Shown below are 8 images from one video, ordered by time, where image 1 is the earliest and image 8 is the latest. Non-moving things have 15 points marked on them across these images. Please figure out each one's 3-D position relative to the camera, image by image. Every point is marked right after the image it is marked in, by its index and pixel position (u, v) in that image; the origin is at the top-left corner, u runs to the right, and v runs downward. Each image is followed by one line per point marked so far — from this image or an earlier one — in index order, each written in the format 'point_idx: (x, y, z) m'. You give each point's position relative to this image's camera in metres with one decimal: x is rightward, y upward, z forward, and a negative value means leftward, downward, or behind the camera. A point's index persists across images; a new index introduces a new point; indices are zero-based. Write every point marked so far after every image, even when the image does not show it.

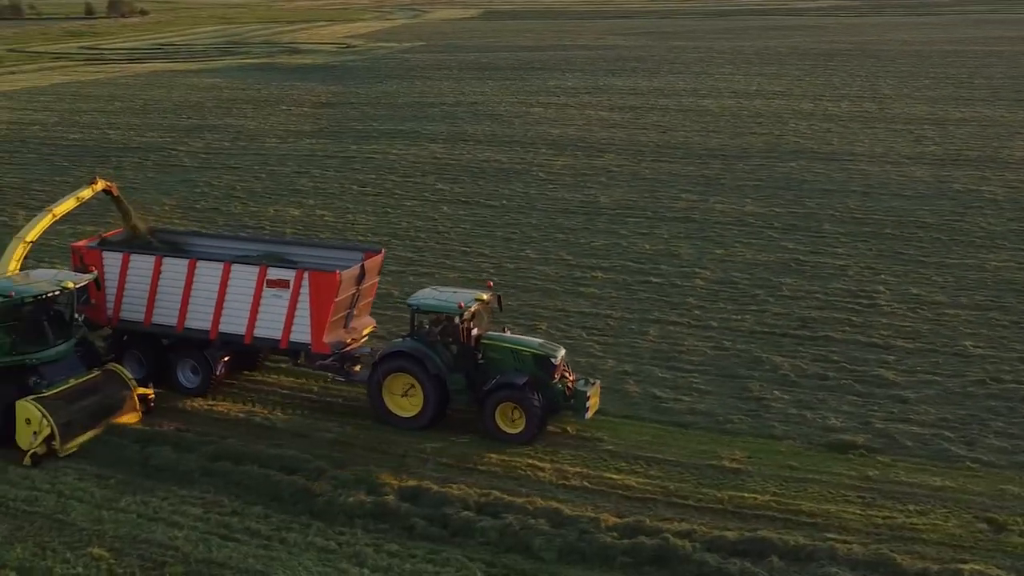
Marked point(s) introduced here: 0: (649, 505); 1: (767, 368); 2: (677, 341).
0: (+1.1, -1.8, +10.4) m
1: (+2.5, -0.8, +12.9) m
2: (+1.7, -0.5, +13.7) m
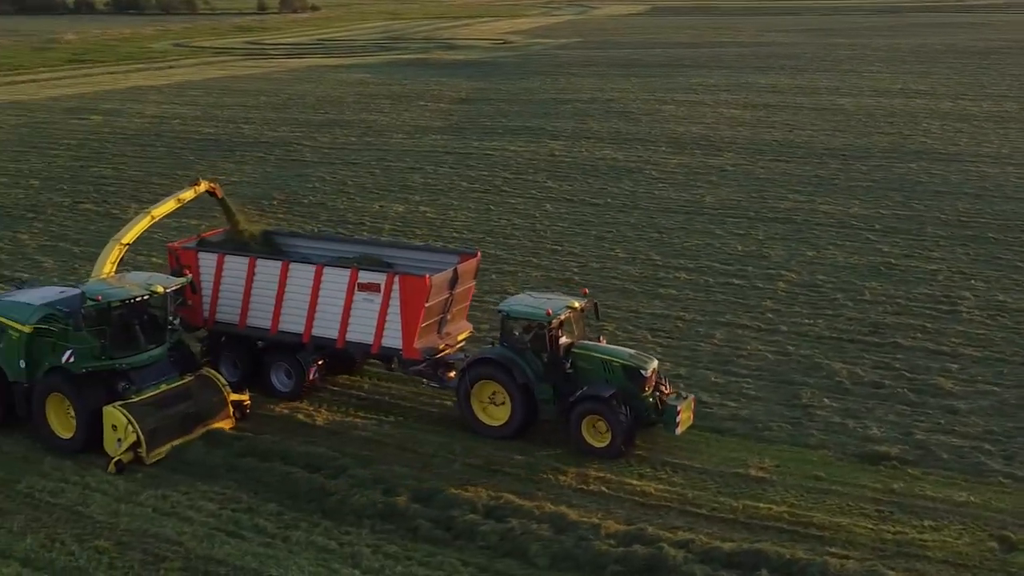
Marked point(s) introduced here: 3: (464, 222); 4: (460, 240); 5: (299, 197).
0: (+1.1, -1.8, +10.1) m
1: (+2.9, -0.8, +12.3) m
2: (+2.3, -0.5, +13.2) m
3: (-0.7, +1.0, +18.1) m
4: (-0.6, +0.7, +17.0) m
5: (-3.1, +1.3, +19.1) m
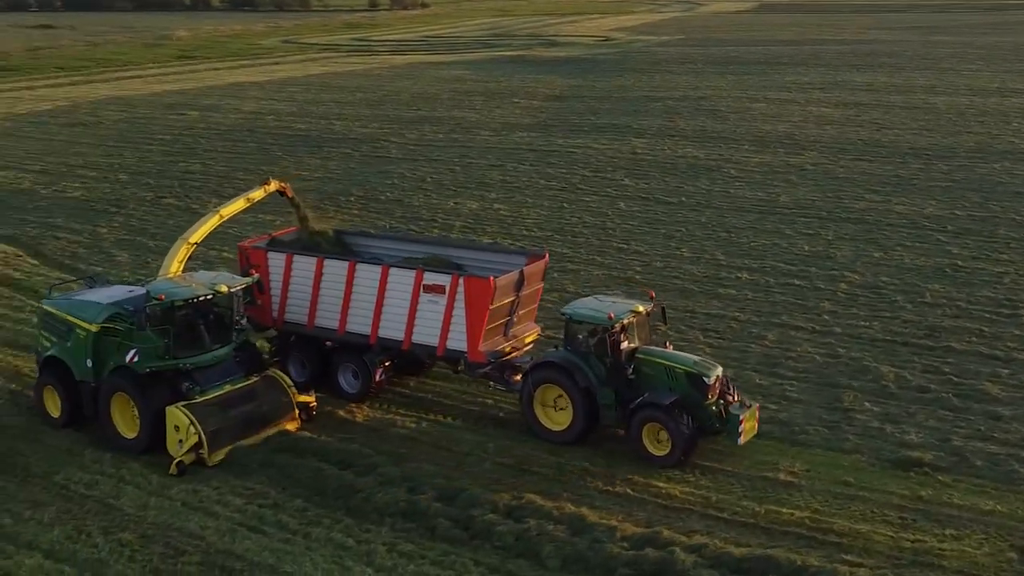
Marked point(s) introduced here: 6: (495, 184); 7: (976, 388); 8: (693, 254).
0: (+1.3, -1.8, +10.0) m
1: (+3.3, -0.8, +12.1) m
2: (+2.8, -0.6, +13.1) m
3: (+0.3, +1.0, +18.2) m
4: (+0.3, +0.7, +17.2) m
5: (-2.0, +1.4, +19.4) m
6: (-0.3, +1.6, +19.9) m
7: (+4.2, -0.9, +11.7) m
8: (+2.2, +0.4, +16.1) m
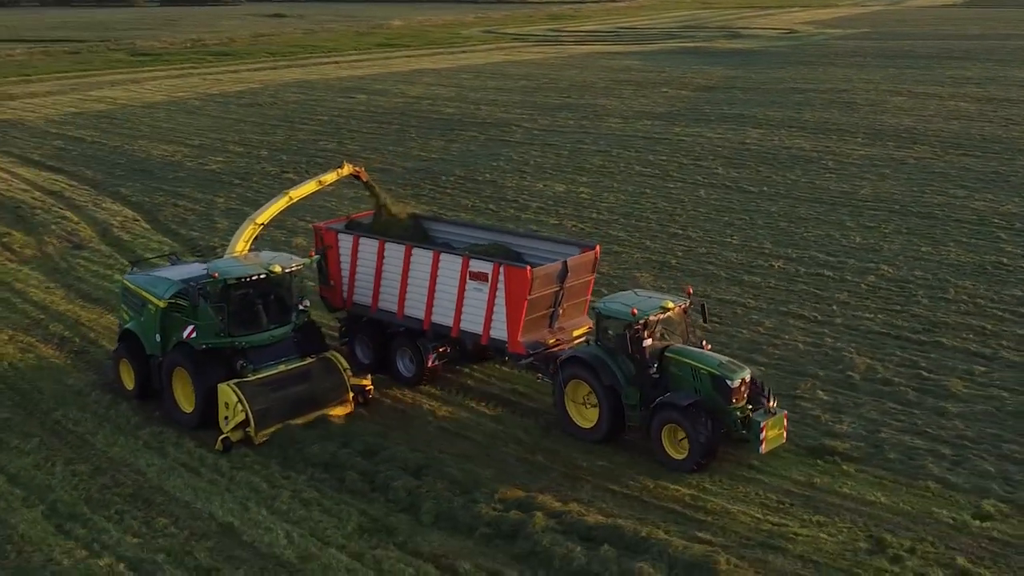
0: (+0.5, -1.6, +10.2) m
1: (+2.9, -0.7, +11.8) m
2: (+2.6, -0.4, +12.9) m
3: (+1.4, +1.3, +18.4) m
4: (+1.1, +0.9, +17.4) m
5: (-0.6, +1.8, +20.1) m
6: (+1.2, +1.9, +20.1) m
7: (+3.7, -0.8, +11.3) m
8: (+2.8, +0.6, +16.0) m
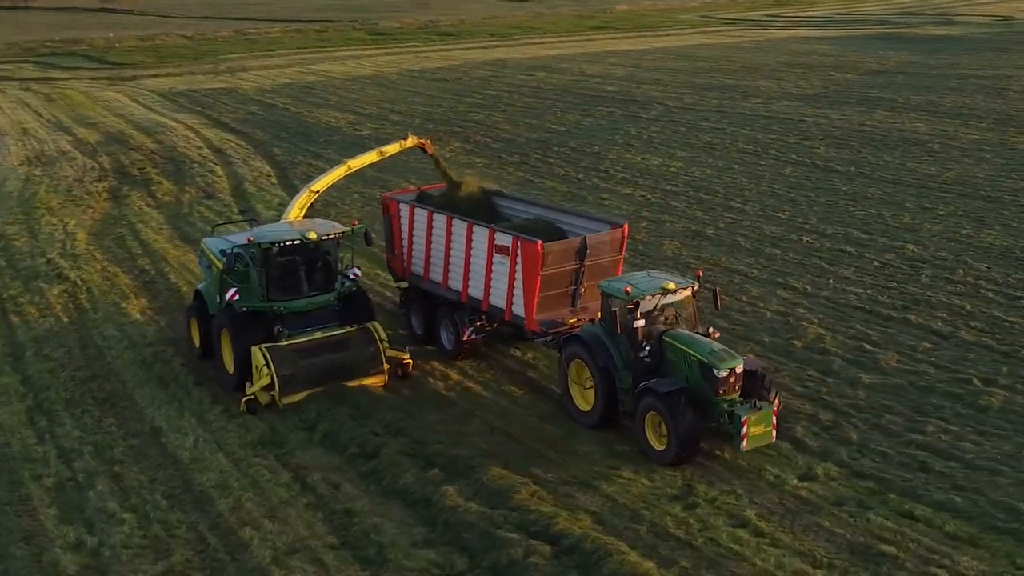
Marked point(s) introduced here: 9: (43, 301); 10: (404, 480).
0: (-0.4, -1.1, +10.7) m
1: (+2.4, -0.4, +11.7) m
2: (+2.4, -0.1, +12.7) m
3: (+2.6, +1.6, +18.3) m
4: (+2.1, +1.3, +17.4) m
5: (+1.1, +2.3, +20.4) m
6: (+2.9, +2.2, +20.1) m
7: (+3.0, -0.6, +10.9) m
8: (+3.3, +0.9, +15.7) m
9: (-5.6, -0.2, +15.8) m
10: (-0.8, -1.4, +9.4) m
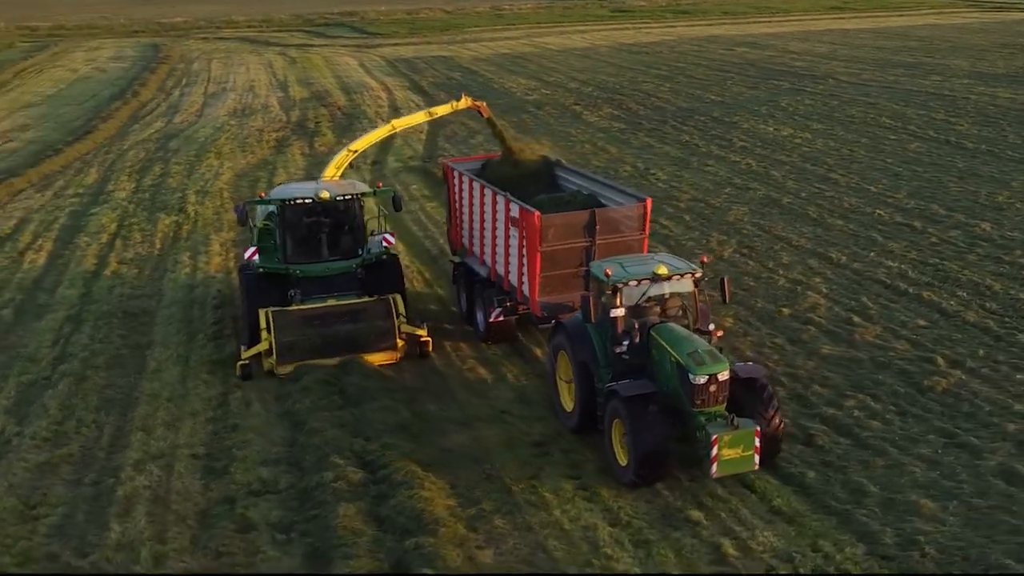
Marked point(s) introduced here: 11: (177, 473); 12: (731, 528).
0: (-0.8, -0.6, +10.5) m
1: (+2.2, -0.1, +10.8) m
2: (+2.4, +0.2, +11.8) m
3: (+4.1, +1.9, +17.2) m
4: (+3.4, +1.6, +16.4) m
5: (+3.2, +2.6, +19.6) m
6: (+4.9, +2.5, +18.8) m
7: (+2.6, -0.3, +9.9) m
8: (+4.2, +1.1, +14.4) m
9: (-4.6, +0.7, +16.7) m
10: (-1.5, -0.8, +9.3) m
11: (-2.2, -1.2, +8.4) m
12: (+1.2, -1.3, +6.9) m
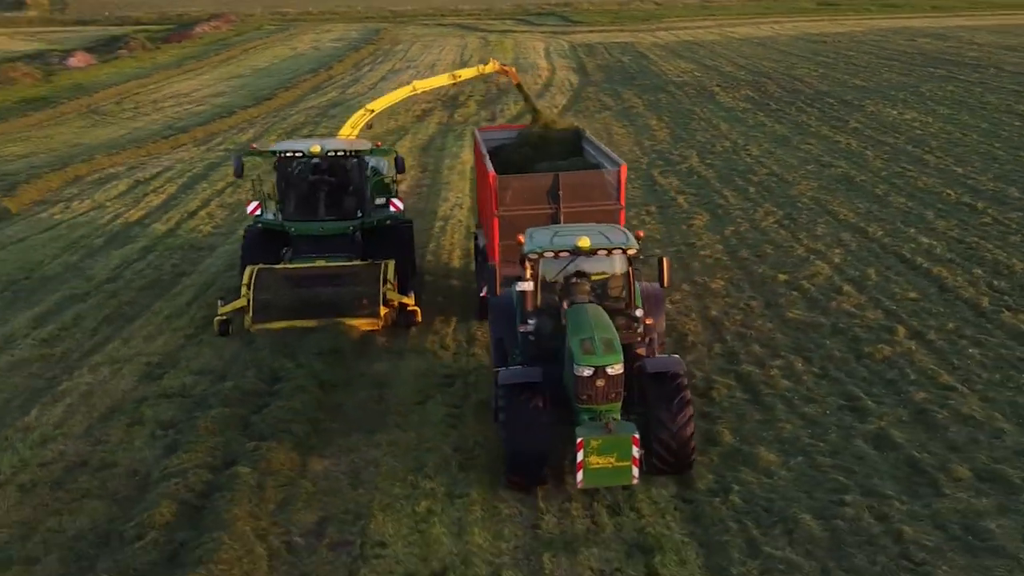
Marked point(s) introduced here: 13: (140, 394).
0: (-0.9, -0.1, +10.6) m
1: (+2.1, +0.1, +10.3) m
2: (+2.6, +0.4, +11.3) m
3: (+5.4, +1.9, +16.2) m
4: (+4.5, +1.7, +15.6) m
5: (+5.1, +2.7, +18.7) m
6: (+6.5, +2.4, +17.6) m
7: (+2.3, -0.1, +9.4) m
8: (+4.8, +1.1, +13.5) m
9: (-3.3, +1.4, +17.4) m
10: (-1.8, -0.3, +9.6) m
11: (-2.6, -0.6, +8.8) m
12: (+0.3, -0.9, +6.7) m
13: (-2.4, -0.7, +8.4) m
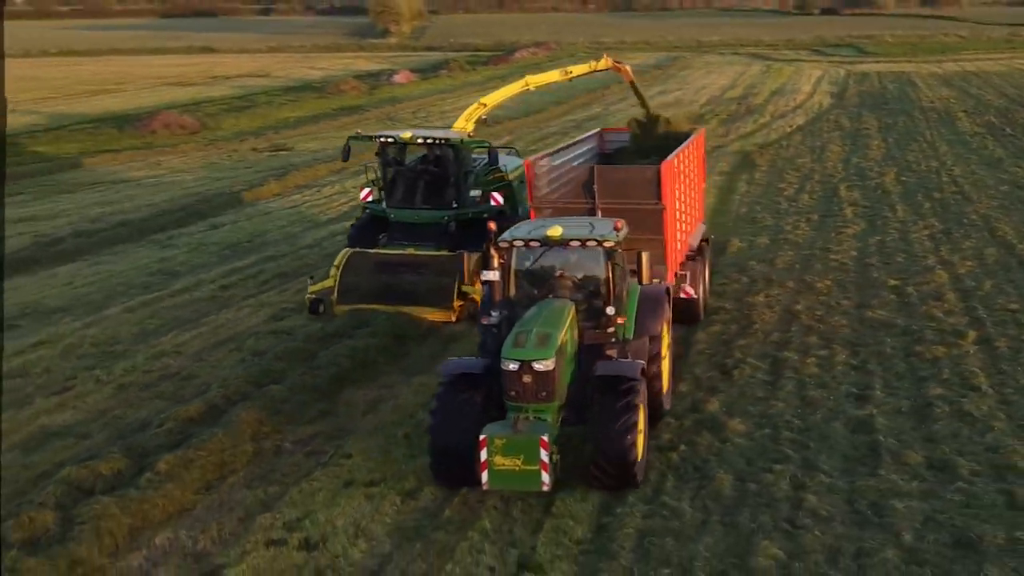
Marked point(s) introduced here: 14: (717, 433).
0: (+0.2, +0.1, +11.2) m
1: (+3.1, +0.1, +10.1) m
2: (+3.8, +0.3, +11.0) m
3: (+7.8, +1.4, +15.1) m
4: (+6.8, +1.3, +14.7) m
5: (+8.2, +2.1, +17.6) m
6: (+9.3, +1.8, +16.2) m
7: (+3.0, -0.1, +9.2) m
8: (+6.6, +0.7, +12.6) m
9: (-0.3, +1.6, +18.4) m
10: (-1.0, 0.0, +10.5) m
11: (-2.0, -0.2, +10.0) m
12: (+0.3, -0.7, +7.1) m
13: (-1.8, -0.3, +9.5) m
14: (+1.0, -0.7, +6.6) m
